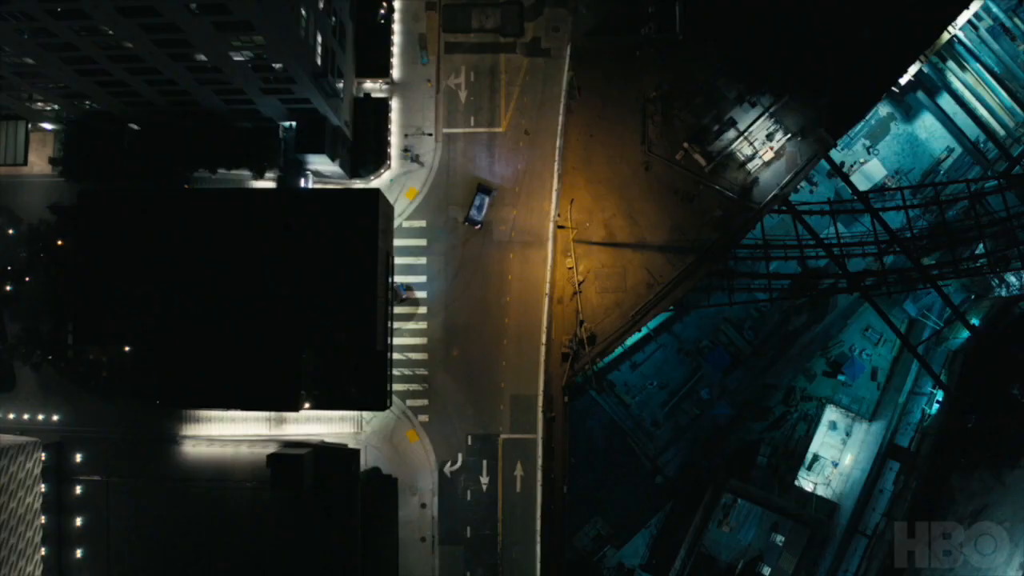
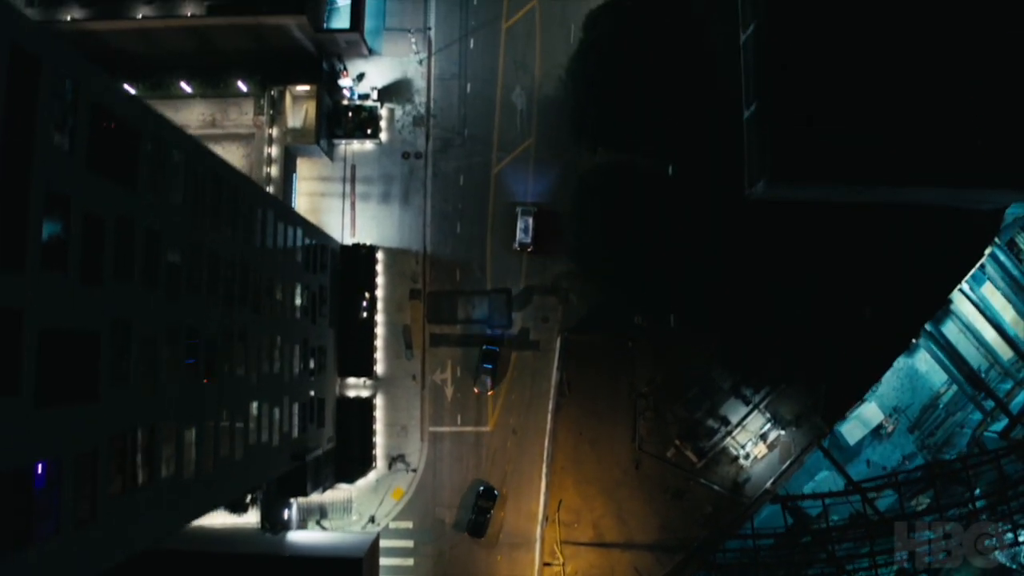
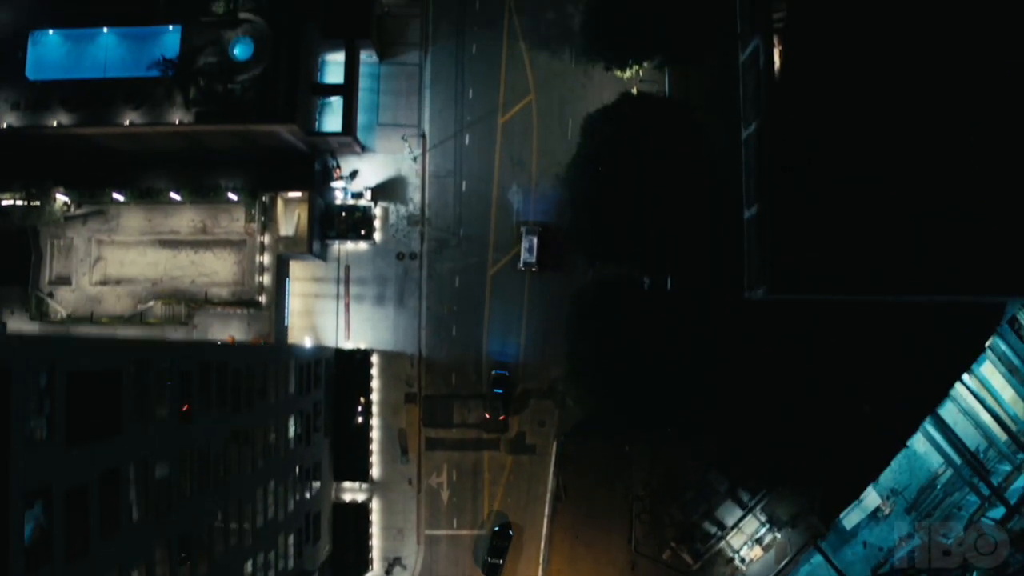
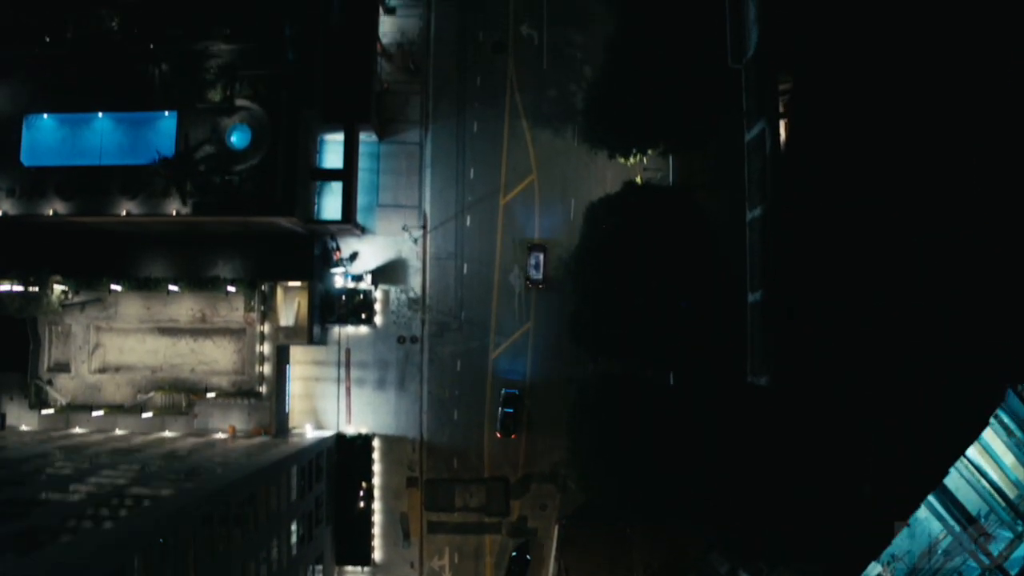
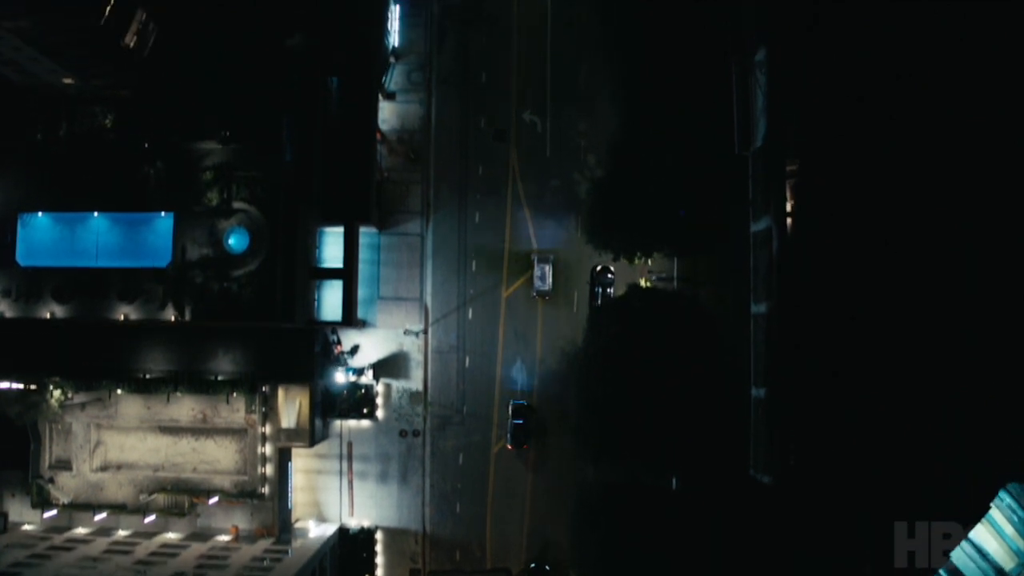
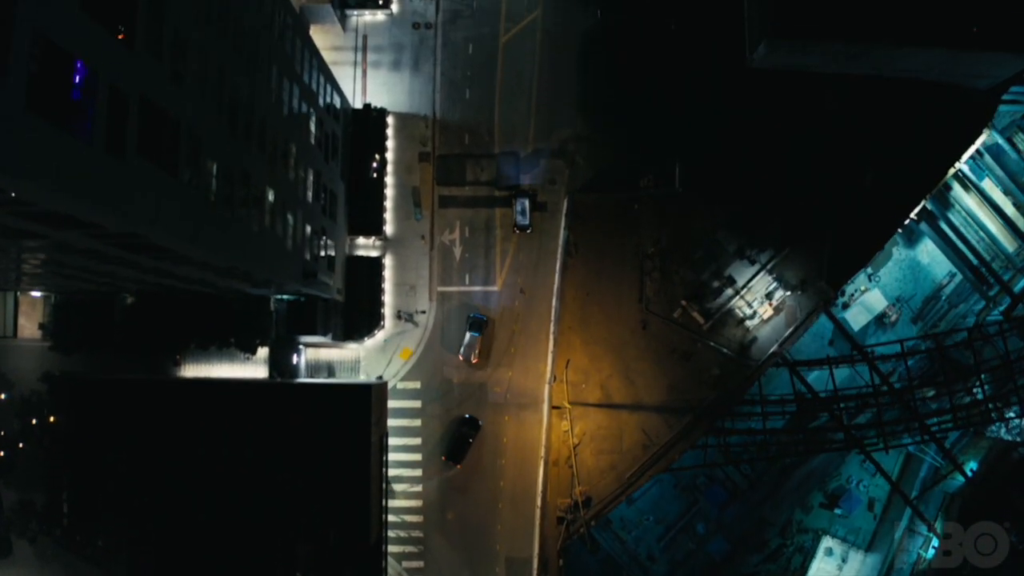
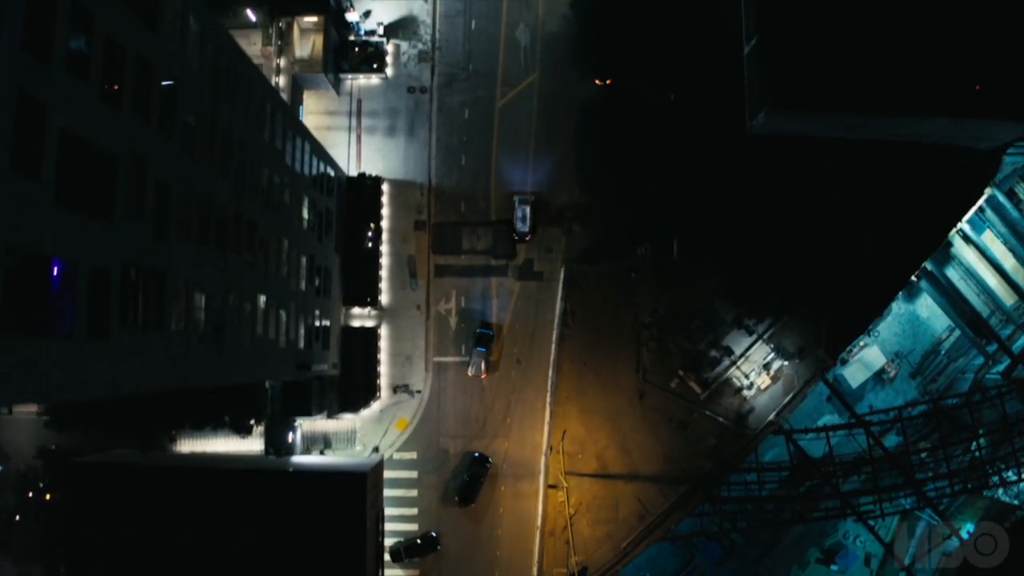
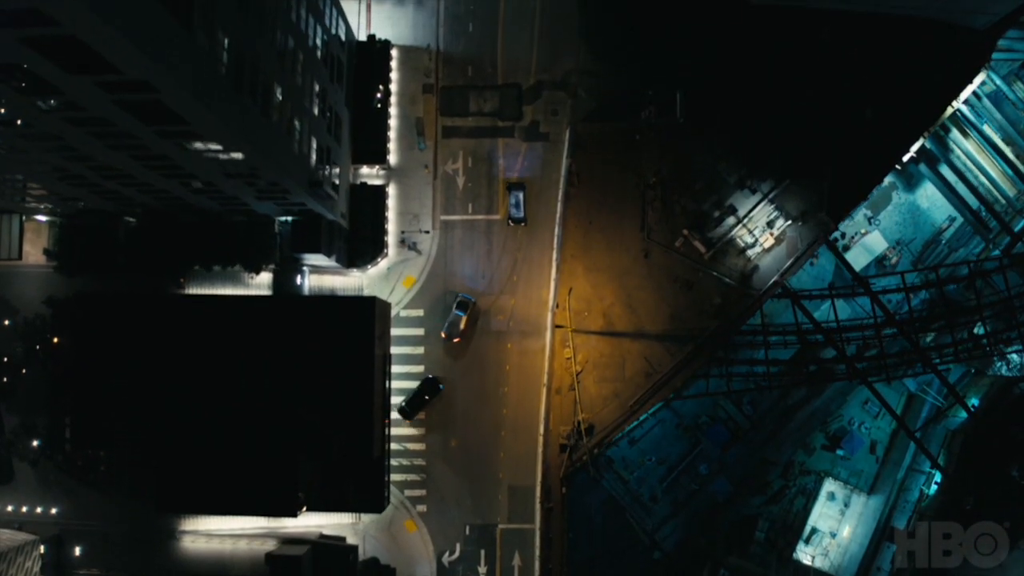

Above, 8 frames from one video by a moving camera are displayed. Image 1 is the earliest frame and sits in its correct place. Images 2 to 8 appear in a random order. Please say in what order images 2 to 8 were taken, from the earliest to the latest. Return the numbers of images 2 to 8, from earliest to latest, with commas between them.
8, 6, 7, 2, 3, 4, 5
